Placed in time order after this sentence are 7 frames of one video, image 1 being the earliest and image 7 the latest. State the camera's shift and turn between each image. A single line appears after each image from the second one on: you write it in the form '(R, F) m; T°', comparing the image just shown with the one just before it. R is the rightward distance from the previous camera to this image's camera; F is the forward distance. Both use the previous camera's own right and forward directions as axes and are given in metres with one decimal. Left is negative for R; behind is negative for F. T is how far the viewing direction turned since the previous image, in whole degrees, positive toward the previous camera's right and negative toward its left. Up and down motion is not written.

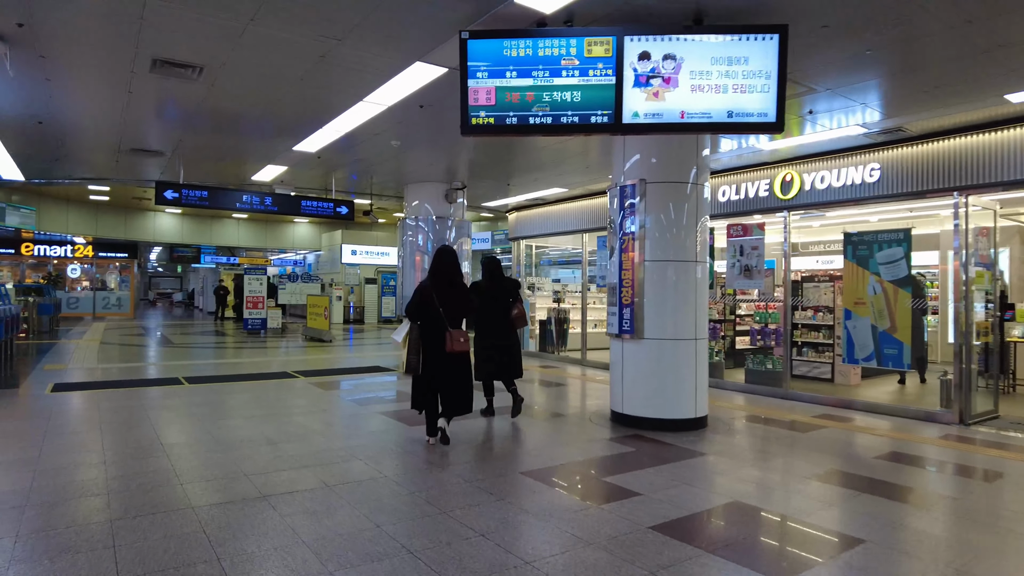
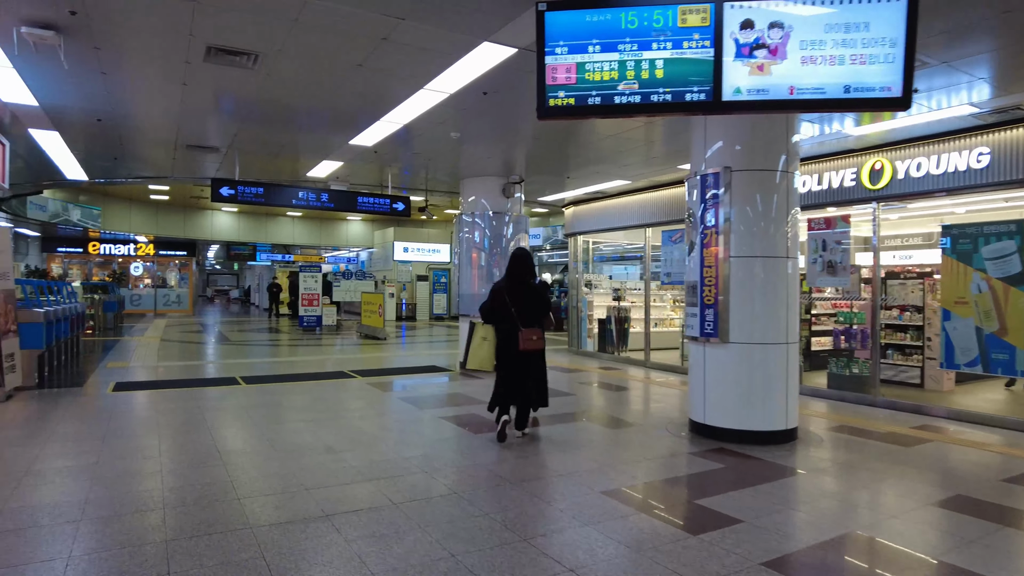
(-0.2, +0.4) m; -4°
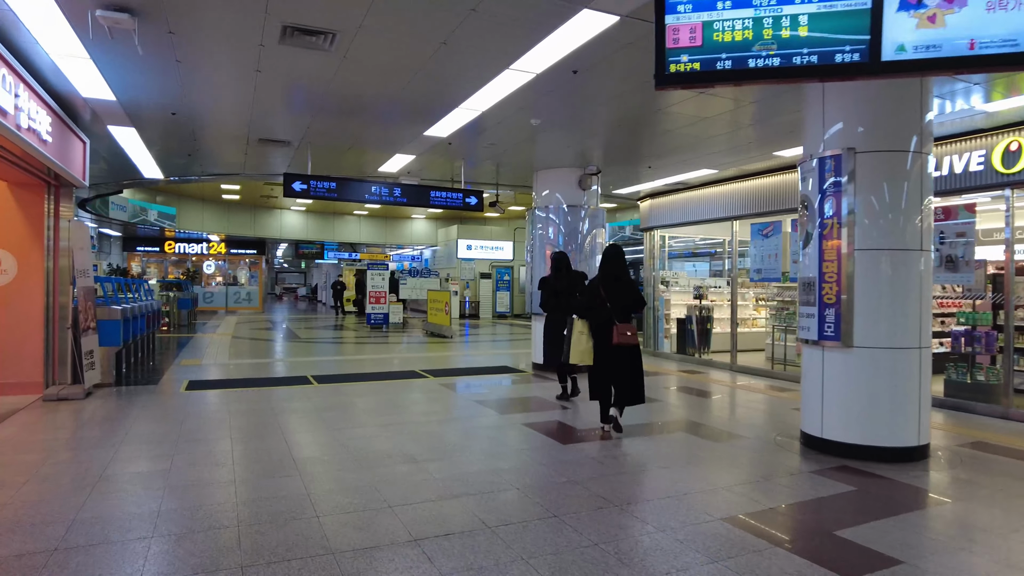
(-0.3, +0.4) m; -5°
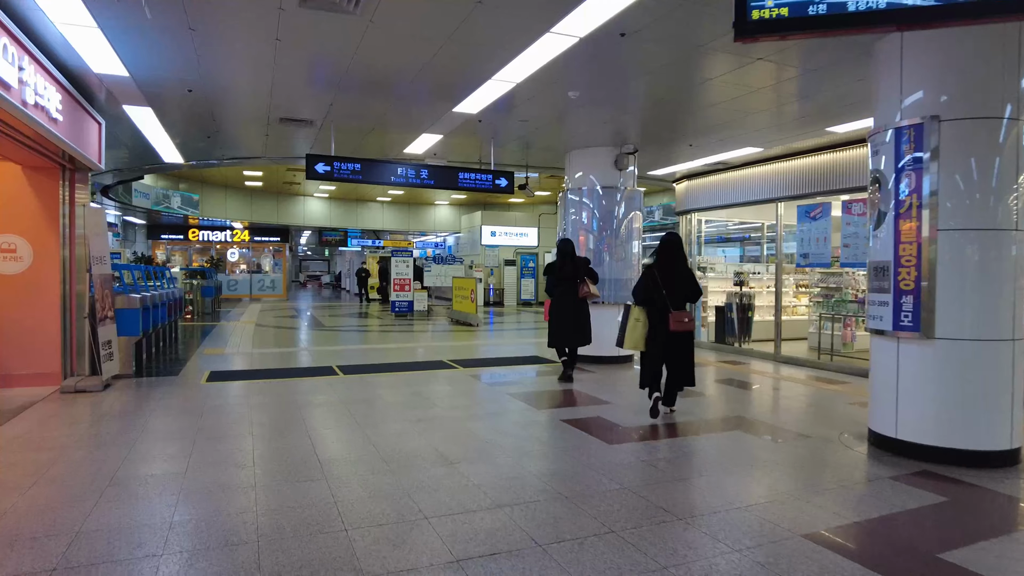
(-0.1, +0.4) m; -2°
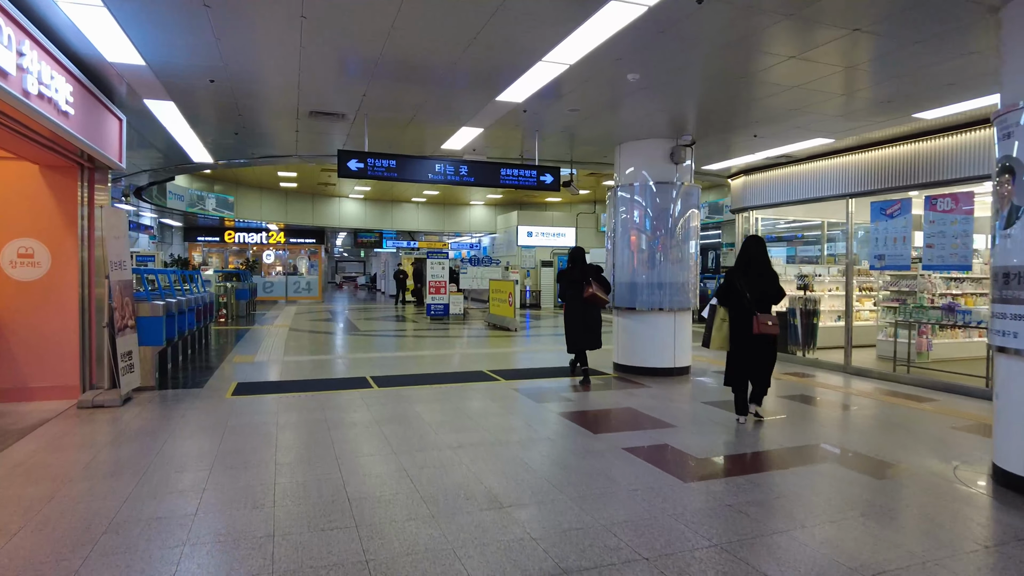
(-0.1, +0.6) m; -3°
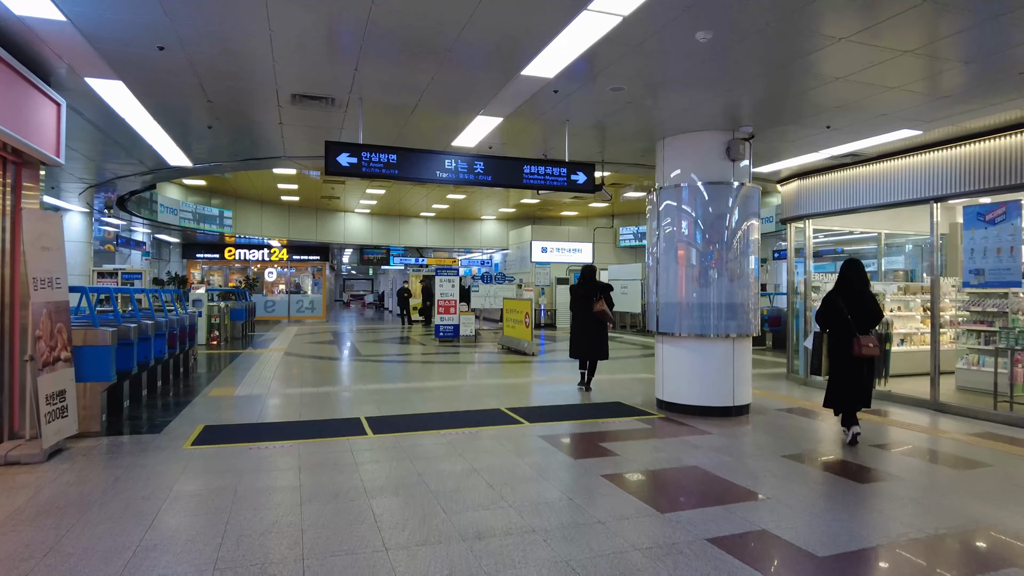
(-0.1, +1.3) m; -1°
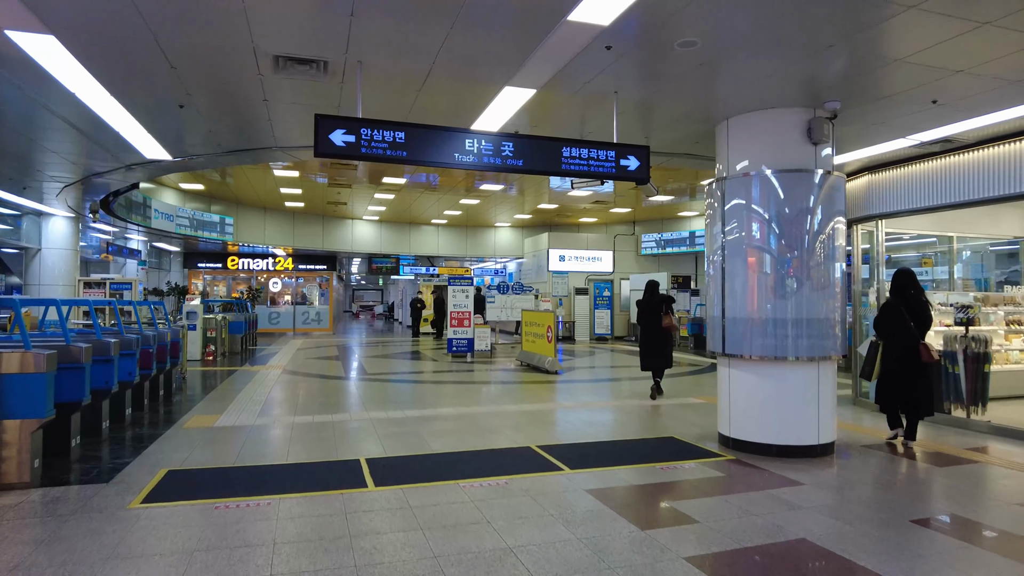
(-0.2, +1.2) m; -1°
